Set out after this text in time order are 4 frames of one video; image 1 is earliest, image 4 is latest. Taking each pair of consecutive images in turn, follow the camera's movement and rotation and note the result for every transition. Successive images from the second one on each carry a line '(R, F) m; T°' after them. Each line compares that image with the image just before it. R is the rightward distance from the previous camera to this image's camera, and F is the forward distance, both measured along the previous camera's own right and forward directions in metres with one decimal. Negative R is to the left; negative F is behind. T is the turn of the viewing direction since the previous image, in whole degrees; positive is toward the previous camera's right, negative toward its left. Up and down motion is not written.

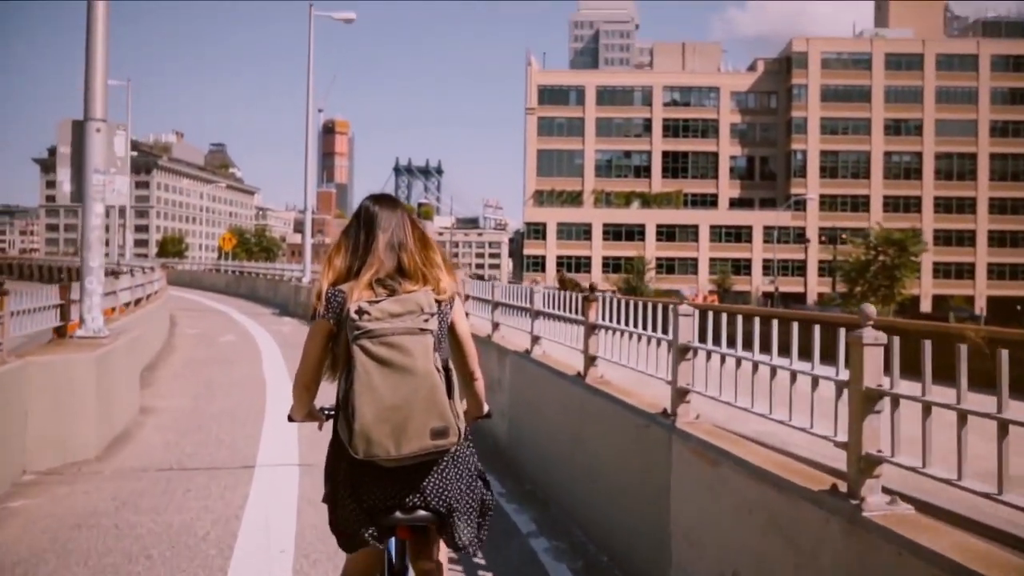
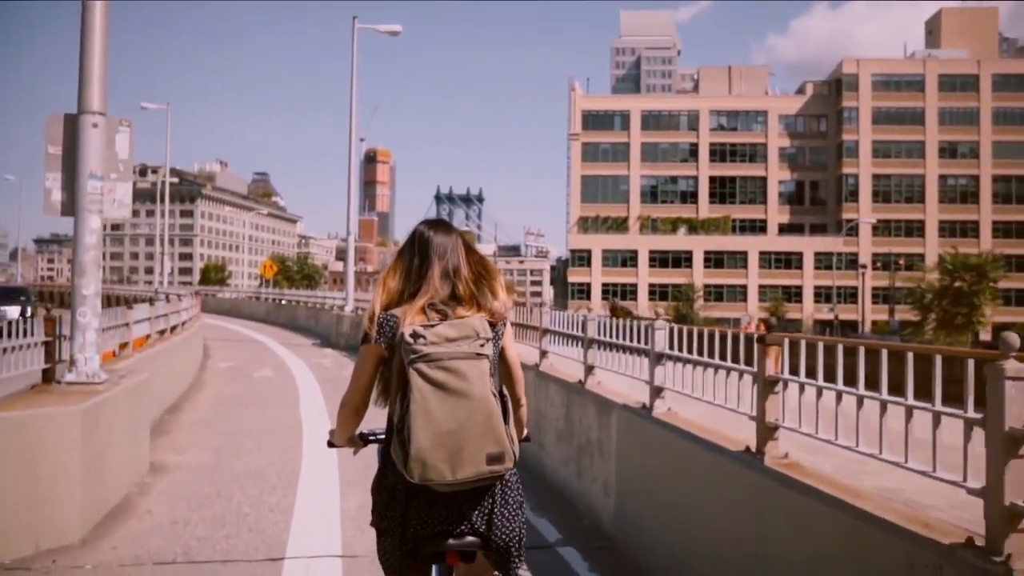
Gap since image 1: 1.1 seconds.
(-0.3, +1.1) m; -3°
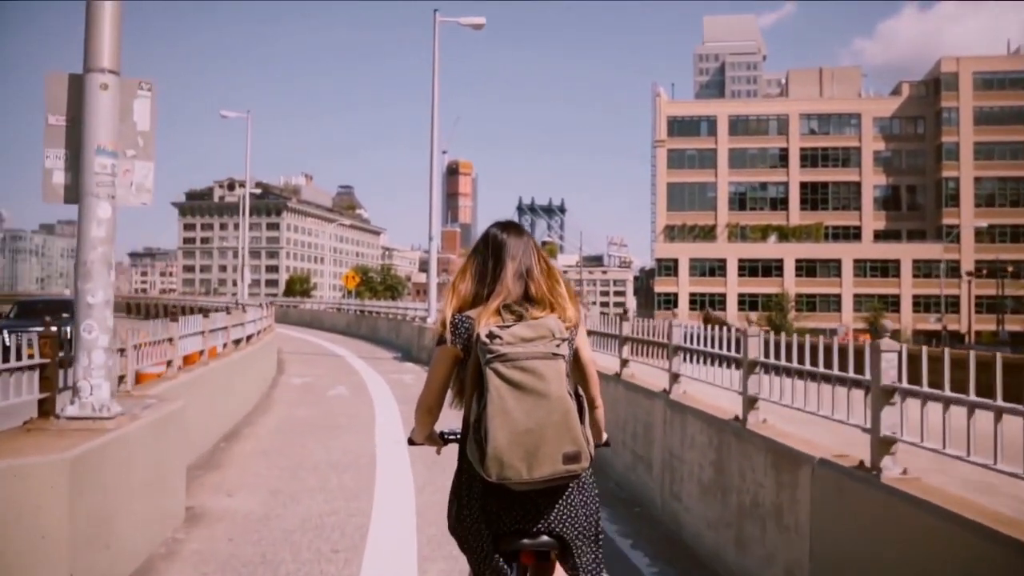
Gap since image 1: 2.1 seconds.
(-0.2, +1.0) m; -5°
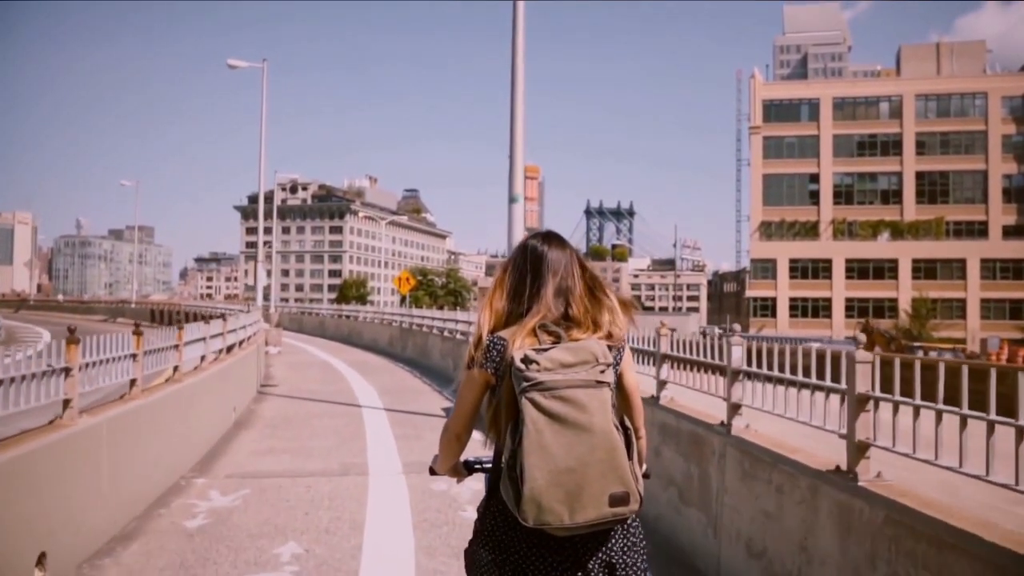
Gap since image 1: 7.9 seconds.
(-0.6, +5.7) m; -4°
